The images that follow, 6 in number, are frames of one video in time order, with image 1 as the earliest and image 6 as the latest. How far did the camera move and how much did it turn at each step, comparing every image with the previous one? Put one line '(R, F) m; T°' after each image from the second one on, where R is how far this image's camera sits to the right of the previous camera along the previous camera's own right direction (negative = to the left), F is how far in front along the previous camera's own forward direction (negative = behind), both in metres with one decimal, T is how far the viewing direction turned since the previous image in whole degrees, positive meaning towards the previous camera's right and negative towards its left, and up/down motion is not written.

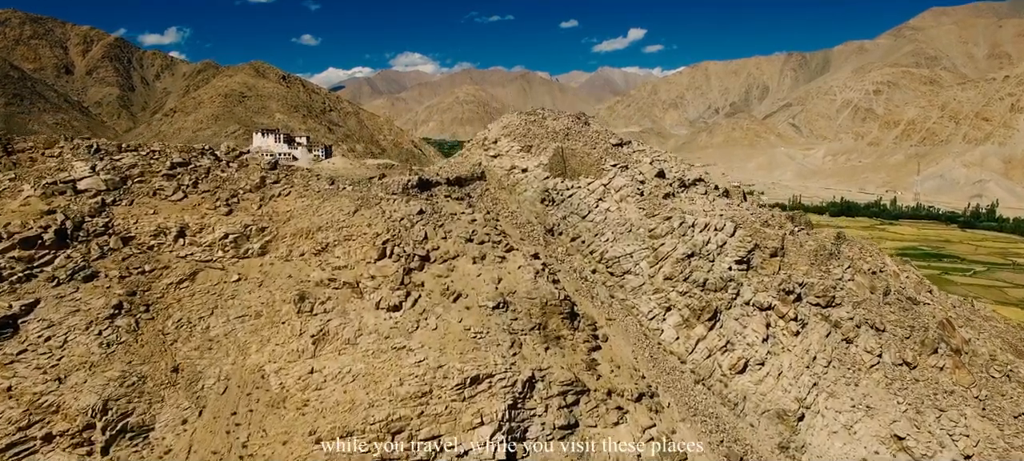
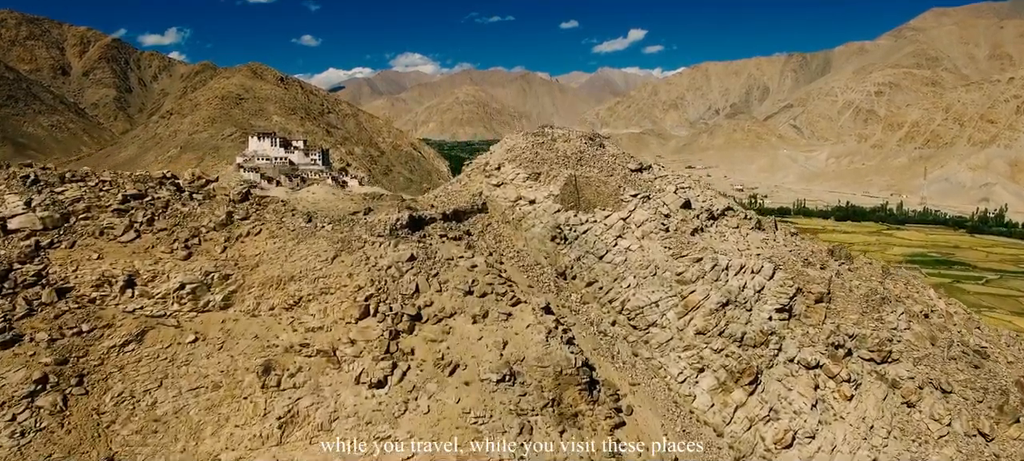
(-0.1, +2.0) m; 0°
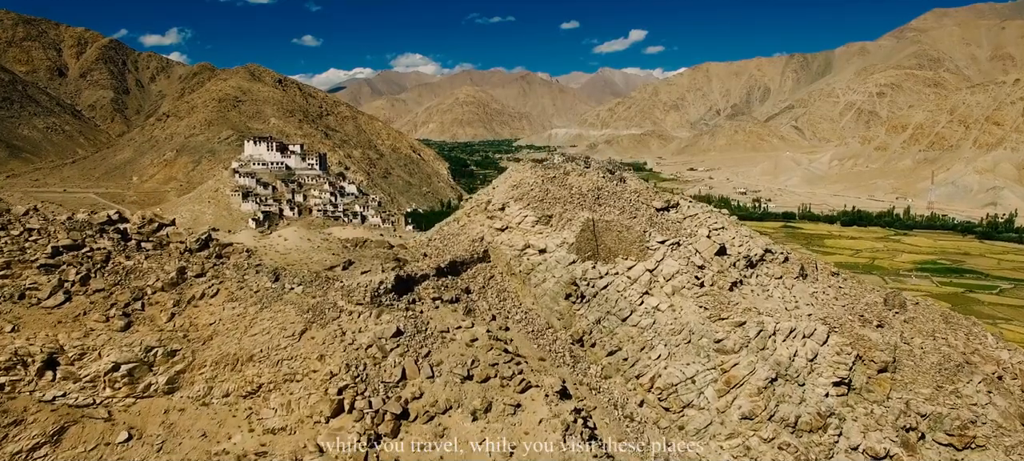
(-0.1, +2.1) m; 0°
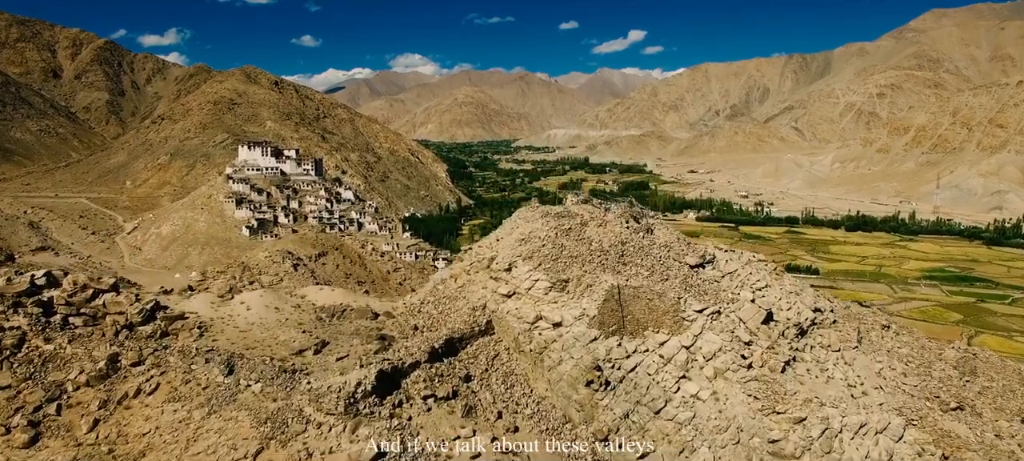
(-0.1, +2.0) m; 0°
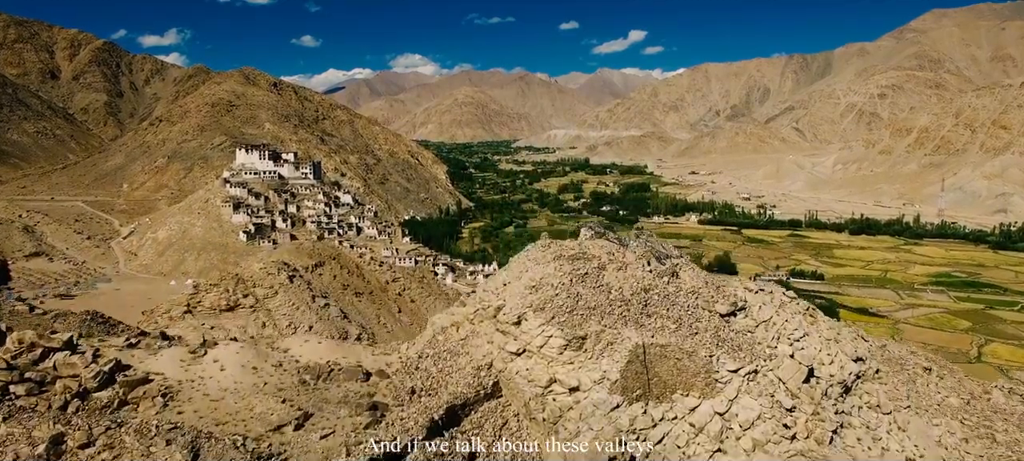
(-0.1, +1.2) m; 0°
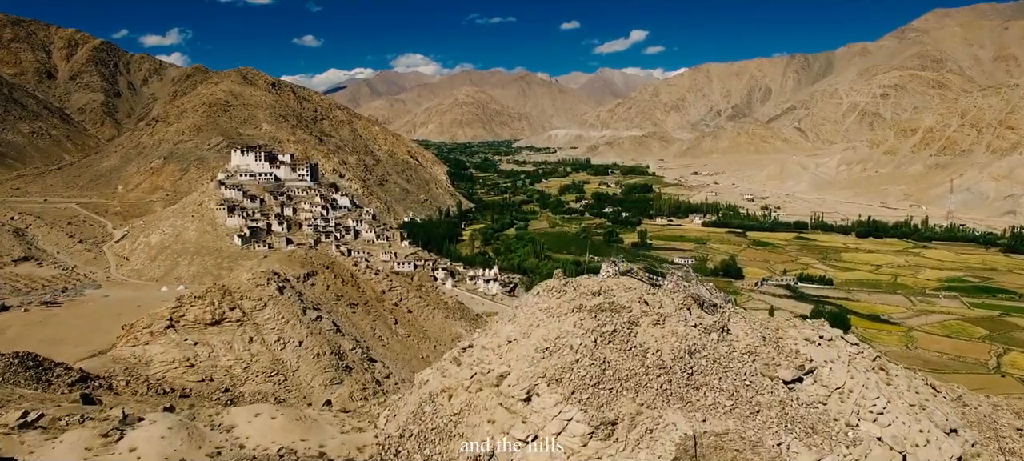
(-0.1, +2.1) m; 0°
